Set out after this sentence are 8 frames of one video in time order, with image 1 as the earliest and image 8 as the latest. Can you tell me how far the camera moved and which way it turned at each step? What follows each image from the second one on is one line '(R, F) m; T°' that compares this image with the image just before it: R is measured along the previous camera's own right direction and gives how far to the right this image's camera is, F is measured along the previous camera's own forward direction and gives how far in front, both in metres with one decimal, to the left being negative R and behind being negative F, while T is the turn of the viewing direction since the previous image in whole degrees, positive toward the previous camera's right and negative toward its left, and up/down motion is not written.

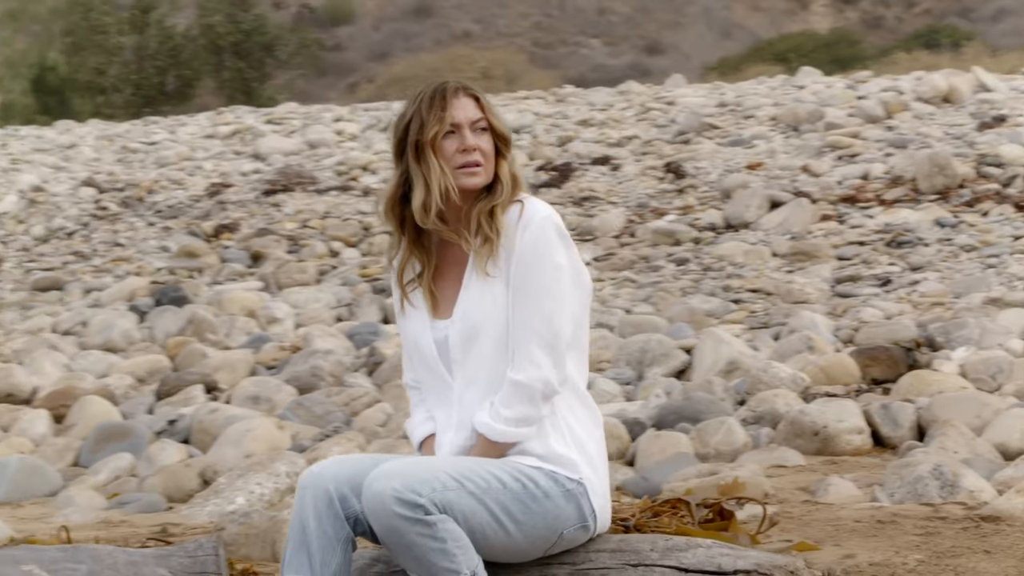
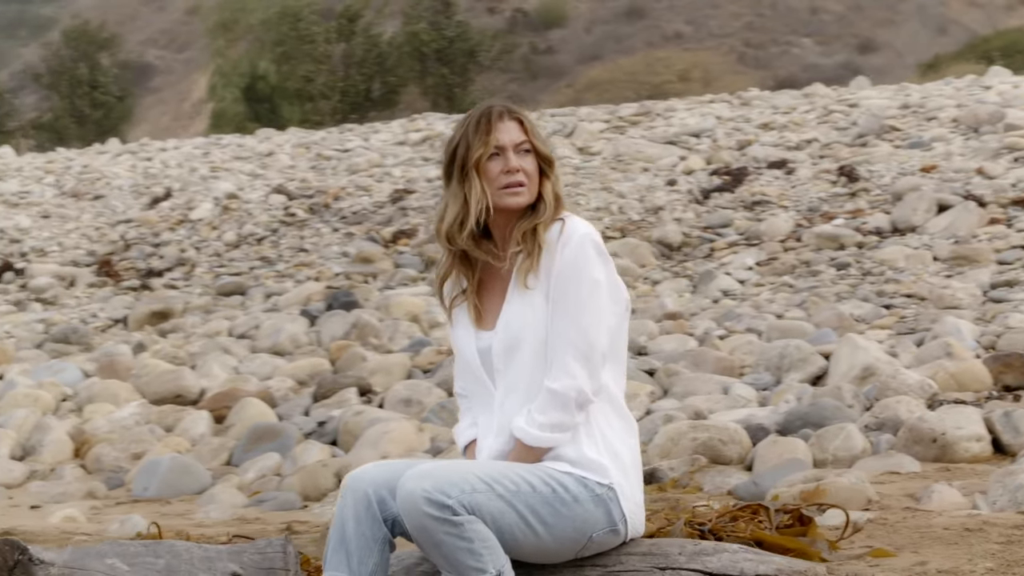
(+0.2, -0.1) m; -7°
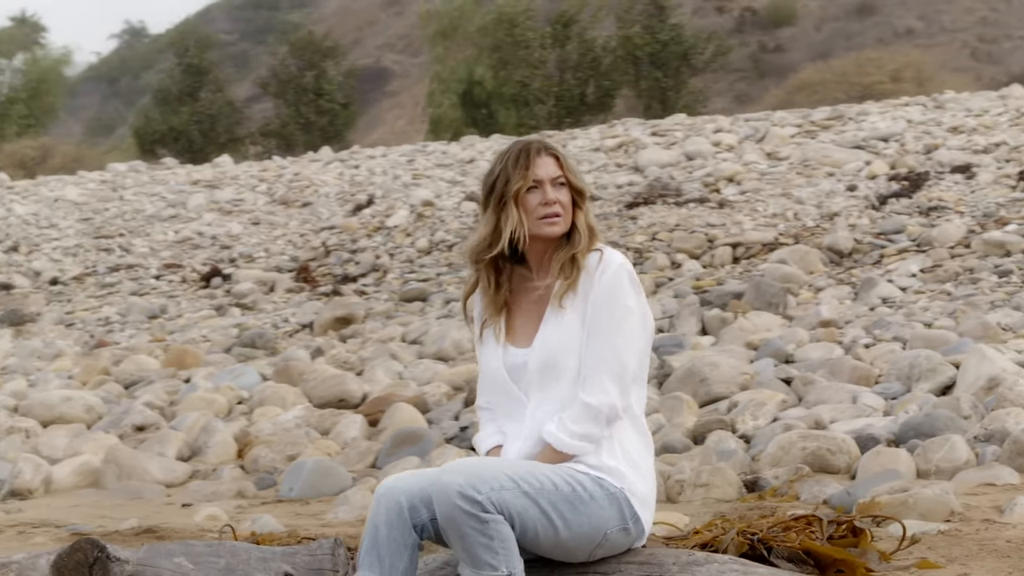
(+0.3, -0.2) m; -8°
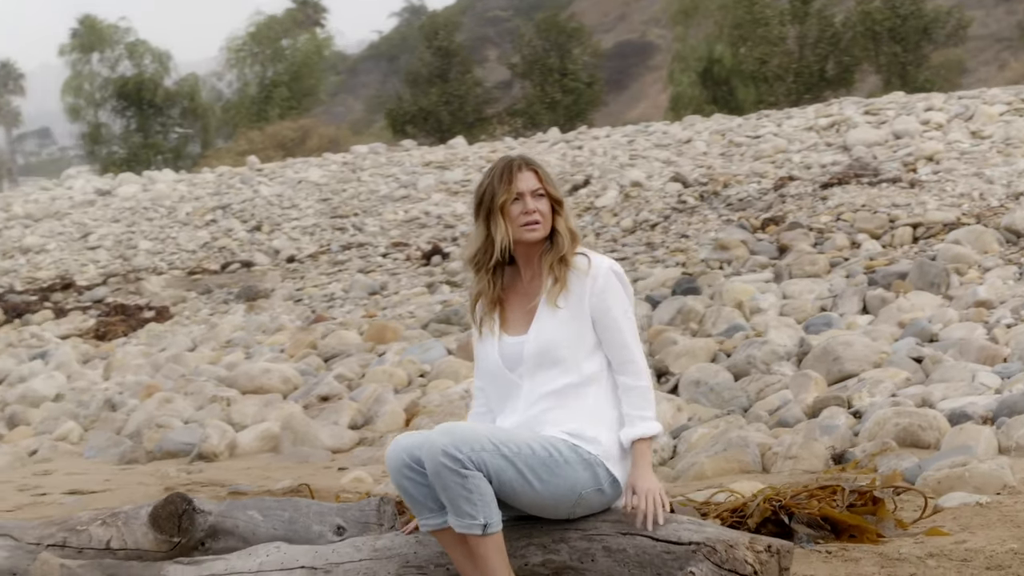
(+0.4, -0.3) m; -9°
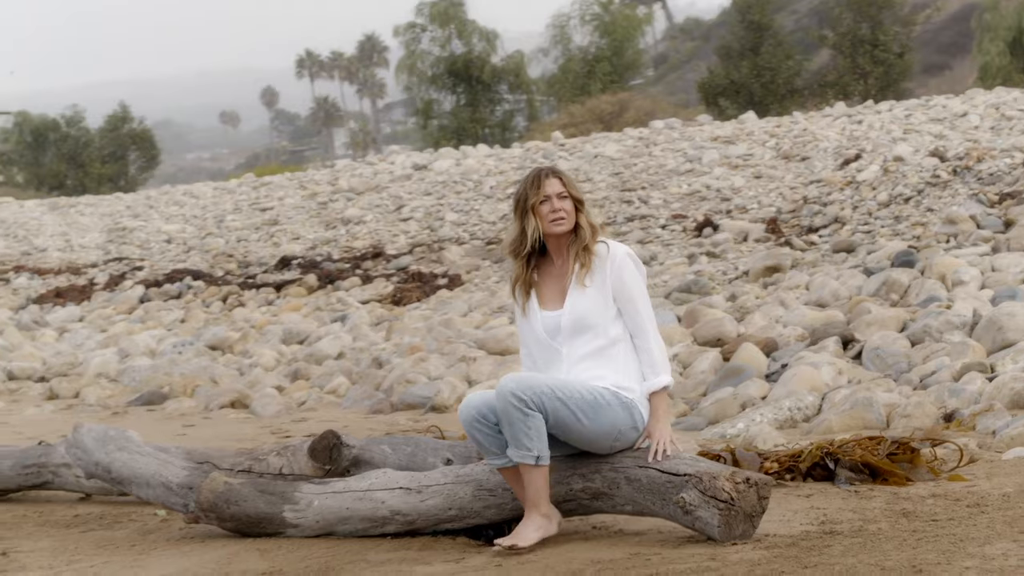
(+0.6, -0.7) m; -11°
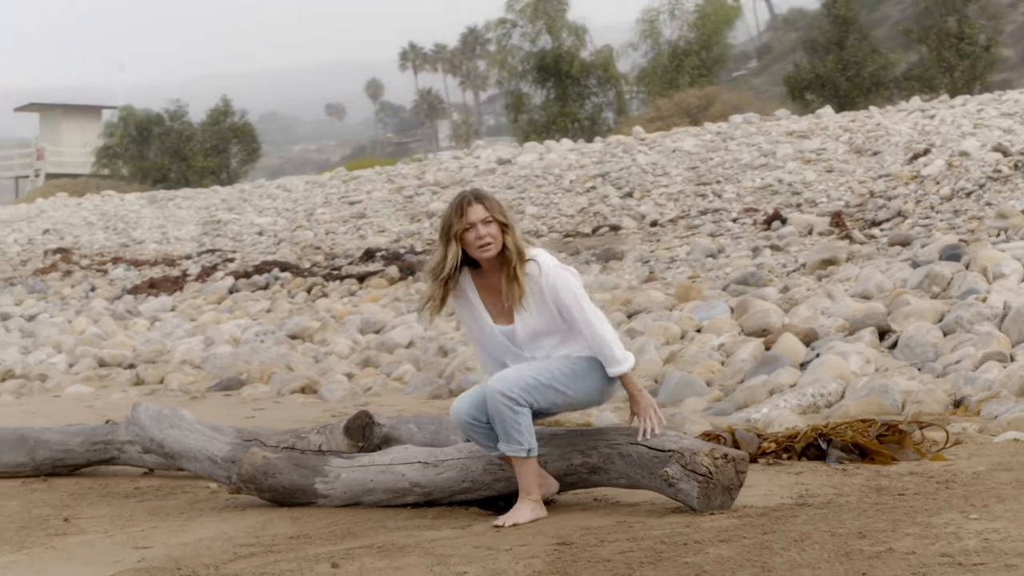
(+0.2, -0.3) m; -3°
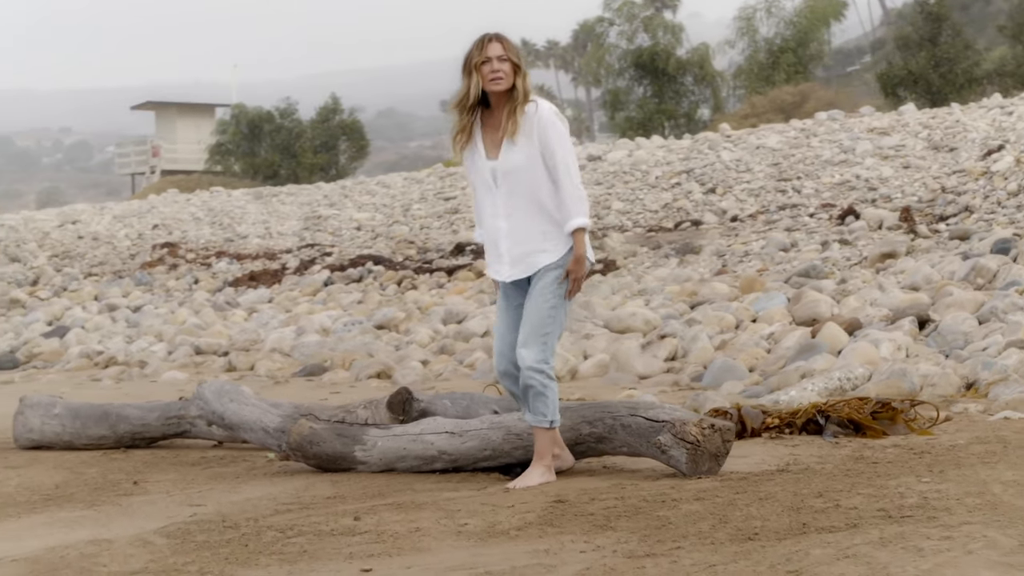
(+0.2, -0.4) m; -4°
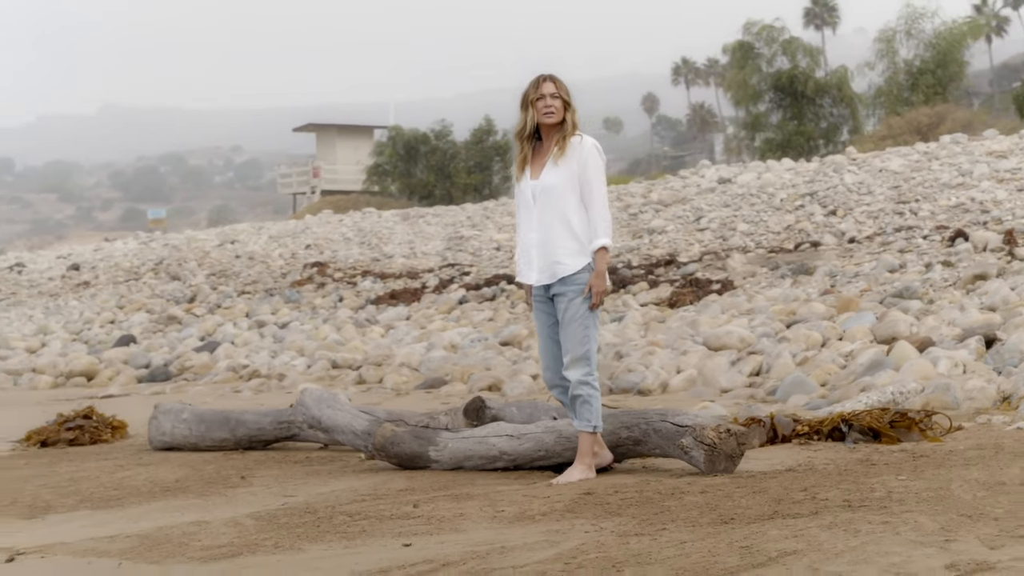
(+0.3, -0.6) m; -5°
